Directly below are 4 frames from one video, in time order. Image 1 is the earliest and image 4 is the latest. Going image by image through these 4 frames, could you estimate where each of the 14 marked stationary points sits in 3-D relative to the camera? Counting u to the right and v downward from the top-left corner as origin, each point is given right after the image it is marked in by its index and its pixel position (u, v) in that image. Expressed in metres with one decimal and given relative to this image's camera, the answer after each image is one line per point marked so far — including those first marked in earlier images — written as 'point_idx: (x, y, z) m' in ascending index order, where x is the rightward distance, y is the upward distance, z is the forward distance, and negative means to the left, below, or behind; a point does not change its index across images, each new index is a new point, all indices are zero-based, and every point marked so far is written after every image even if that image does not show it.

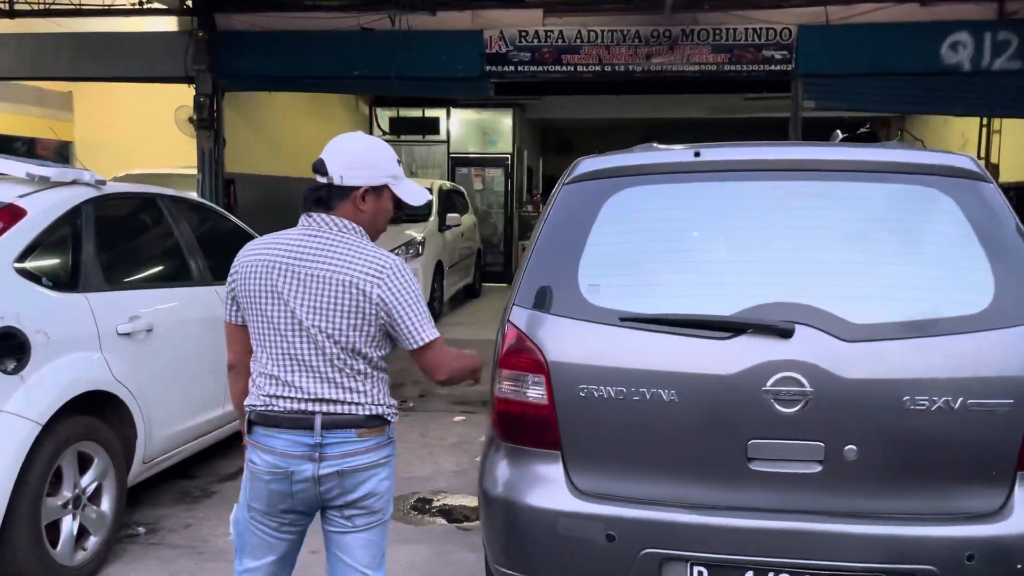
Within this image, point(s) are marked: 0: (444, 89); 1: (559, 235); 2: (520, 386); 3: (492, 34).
0: (-0.7, +1.9, +8.5) m
1: (+0.1, +0.1, +2.4) m
2: (0.0, -0.3, +2.4) m
3: (-0.2, +2.4, +8.2) m
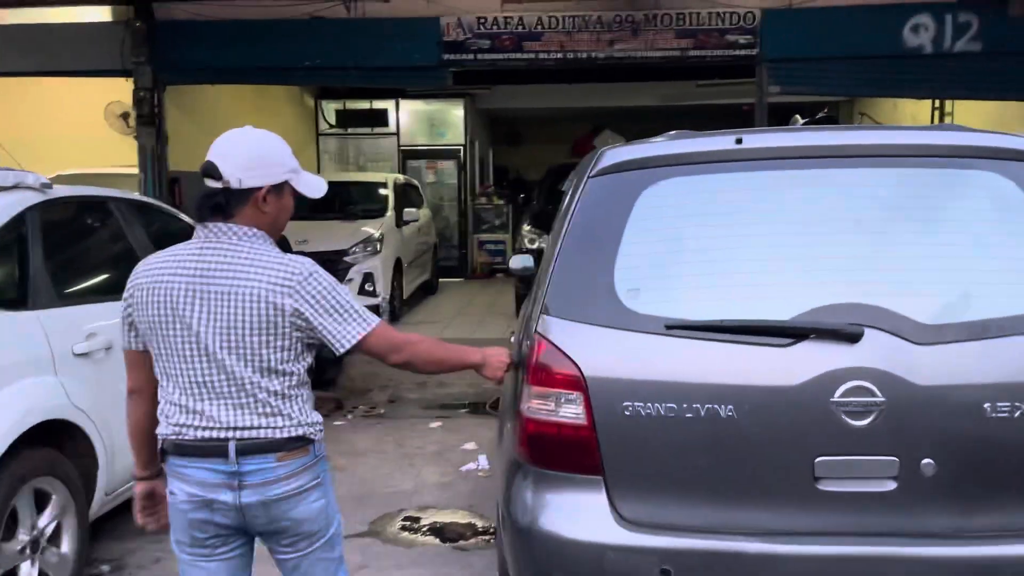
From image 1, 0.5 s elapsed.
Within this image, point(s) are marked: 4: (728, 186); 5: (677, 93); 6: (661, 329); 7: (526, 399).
0: (-1.0, +2.0, +8.2) m
1: (+0.2, +0.1, +2.2) m
2: (+0.1, -0.3, +2.1) m
3: (-0.6, +2.4, +7.9) m
4: (+0.5, +0.3, +2.1) m
5: (+2.8, +3.3, +14.6) m
6: (+0.4, -0.1, +2.0) m
7: (0.0, -0.3, +2.2) m
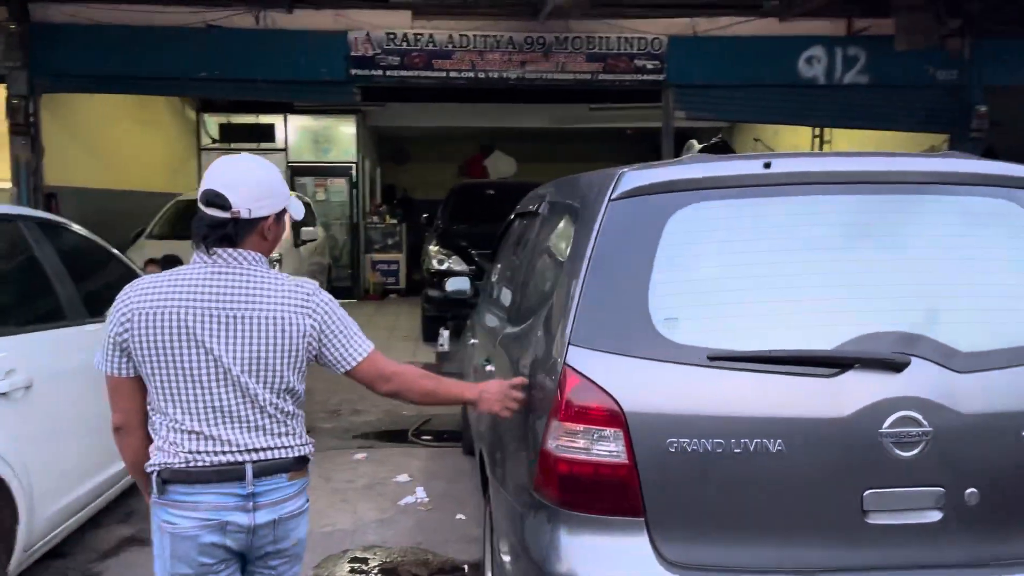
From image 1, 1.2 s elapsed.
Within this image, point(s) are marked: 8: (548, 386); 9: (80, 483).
0: (-1.9, +1.8, +7.8) m
1: (+0.2, +0.1, +2.1) m
2: (+0.2, -0.4, +2.0) m
3: (-1.4, +2.2, +7.7) m
4: (+0.6, +0.2, +2.1) m
5: (+0.9, +3.0, +14.8) m
6: (+0.4, -0.2, +1.9) m
7: (+0.1, -0.3, +2.0) m
8: (+0.1, -0.2, +2.1) m
9: (-1.7, -0.8, +3.4) m
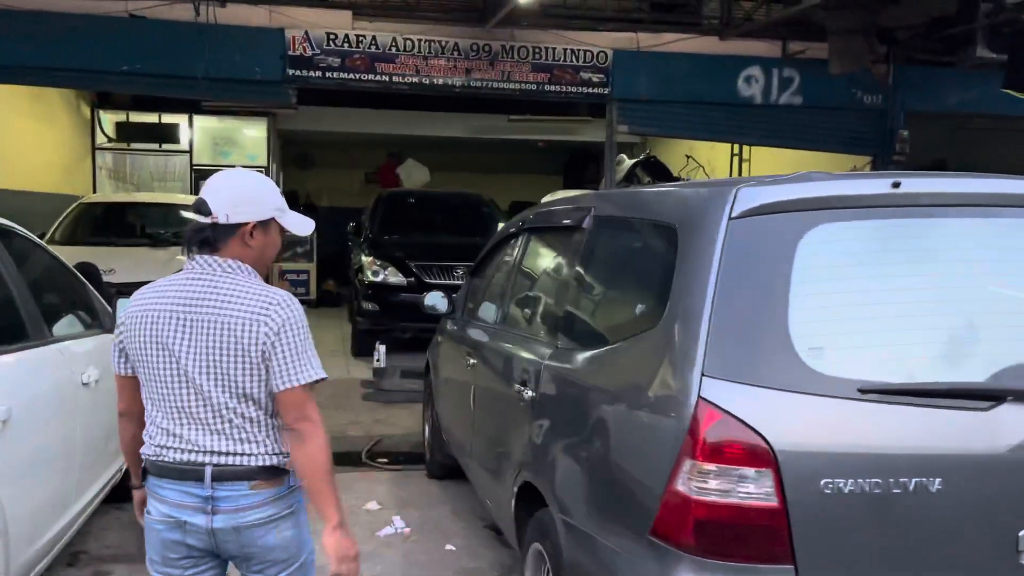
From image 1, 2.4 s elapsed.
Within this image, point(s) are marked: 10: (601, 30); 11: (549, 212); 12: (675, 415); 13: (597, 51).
0: (-2.3, +1.7, +7.4) m
1: (+0.5, 0.0, +1.9) m
2: (+0.4, -0.4, +1.8) m
3: (-1.8, +2.1, +7.3) m
4: (+0.9, +0.1, +2.0) m
5: (-0.5, +2.8, +14.7) m
6: (+0.7, -0.2, +1.8) m
7: (+0.4, -0.4, +1.9) m
8: (+0.4, -0.3, +1.9) m
9: (-1.6, -0.8, +3.0) m
10: (+0.8, +2.4, +8.0) m
11: (+0.2, +0.3, +3.5) m
12: (+0.4, -0.3, +1.9) m
13: (+0.8, +2.2, +7.9) m
